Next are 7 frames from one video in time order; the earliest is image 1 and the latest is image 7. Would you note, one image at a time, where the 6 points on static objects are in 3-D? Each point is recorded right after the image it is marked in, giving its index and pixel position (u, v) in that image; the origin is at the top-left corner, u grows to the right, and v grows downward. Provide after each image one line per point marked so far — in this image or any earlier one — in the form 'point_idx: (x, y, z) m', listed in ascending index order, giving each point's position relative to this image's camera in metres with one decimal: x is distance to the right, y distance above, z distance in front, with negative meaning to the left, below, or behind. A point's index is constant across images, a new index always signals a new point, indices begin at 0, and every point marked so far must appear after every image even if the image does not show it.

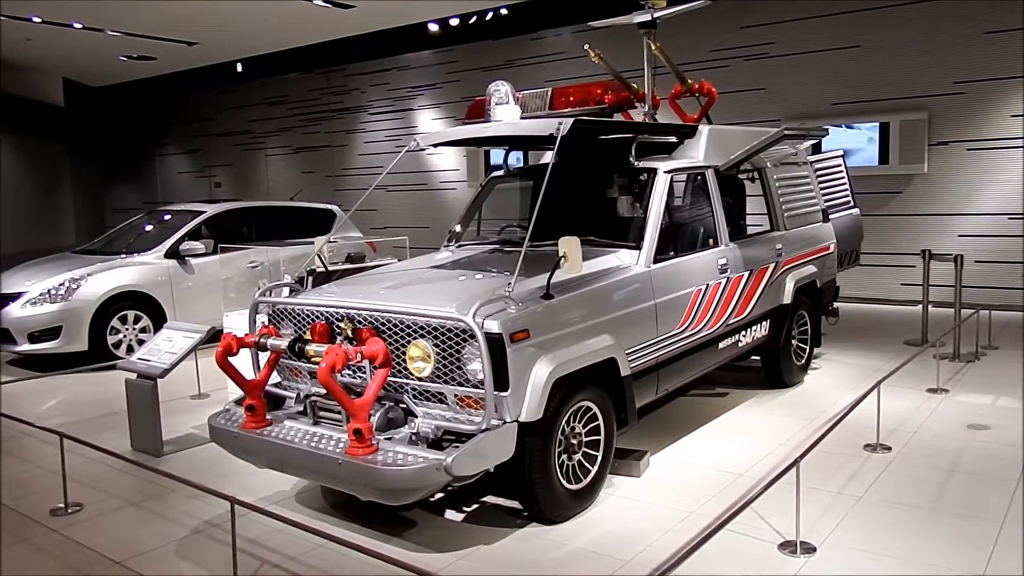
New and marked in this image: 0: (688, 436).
0: (+1.0, -0.9, +4.8) m
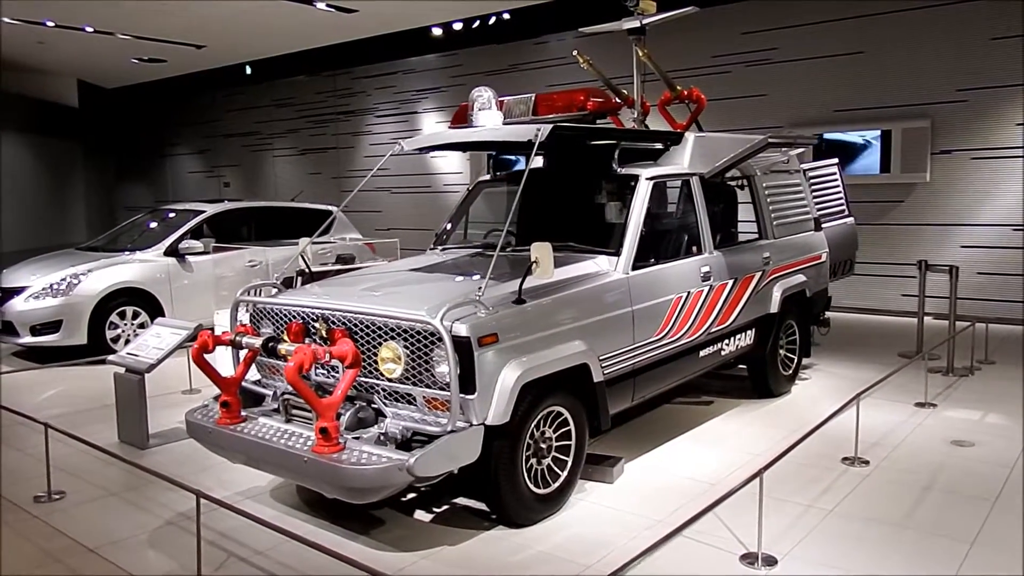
0: (+0.9, -0.9, +4.8) m
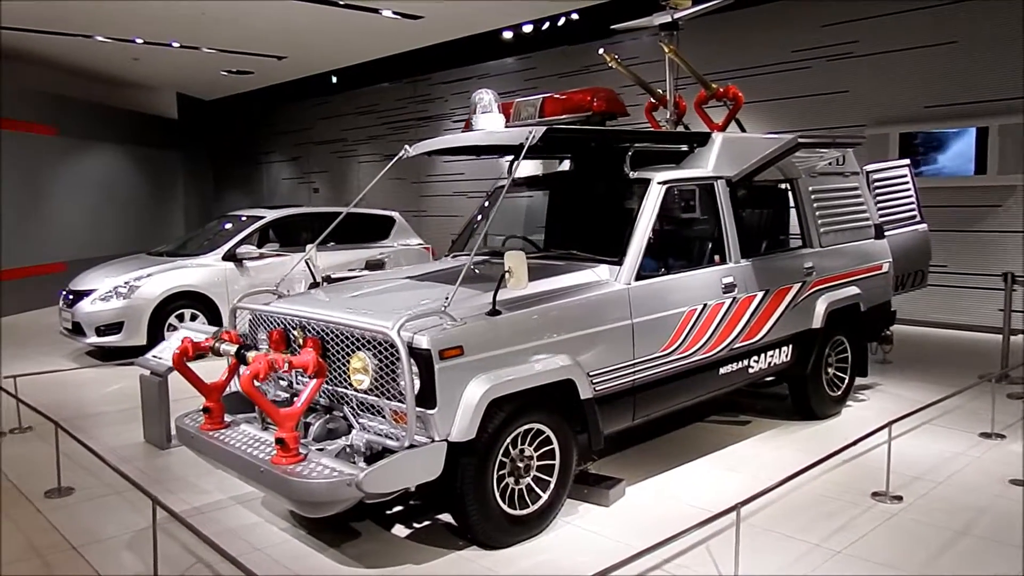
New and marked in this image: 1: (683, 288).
0: (+1.0, -1.0, +4.5) m
1: (+0.9, 0.0, +4.2) m
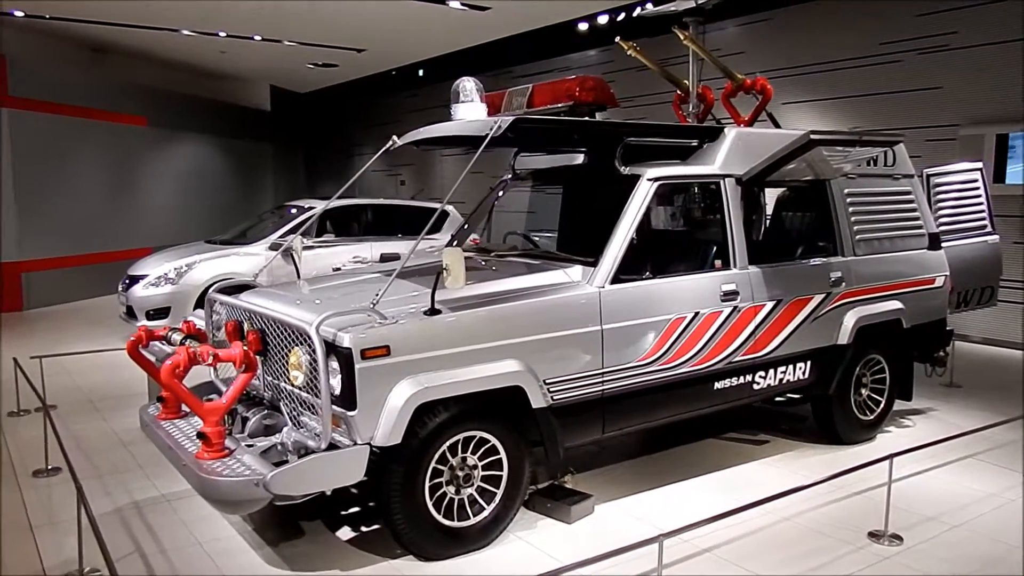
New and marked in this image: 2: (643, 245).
0: (+0.8, -1.0, +4.1) m
1: (+0.8, 0.0, +3.9) m
2: (+0.6, +0.2, +3.9) m
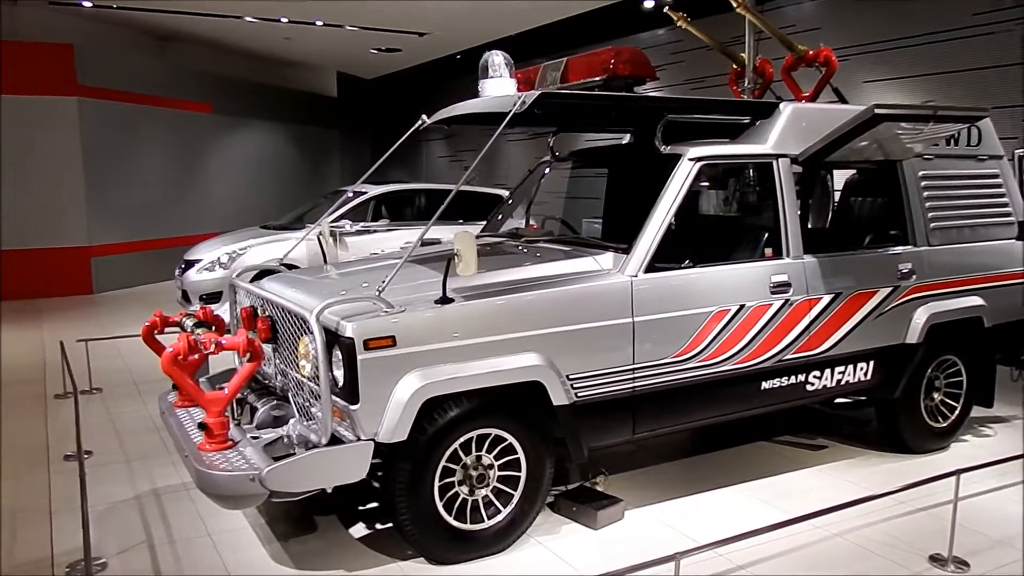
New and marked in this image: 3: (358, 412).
0: (+1.0, -1.0, +3.8) m
1: (+0.9, 0.0, +3.5) m
2: (+0.8, +0.3, +3.6) m
3: (-0.6, -0.4, +2.9) m
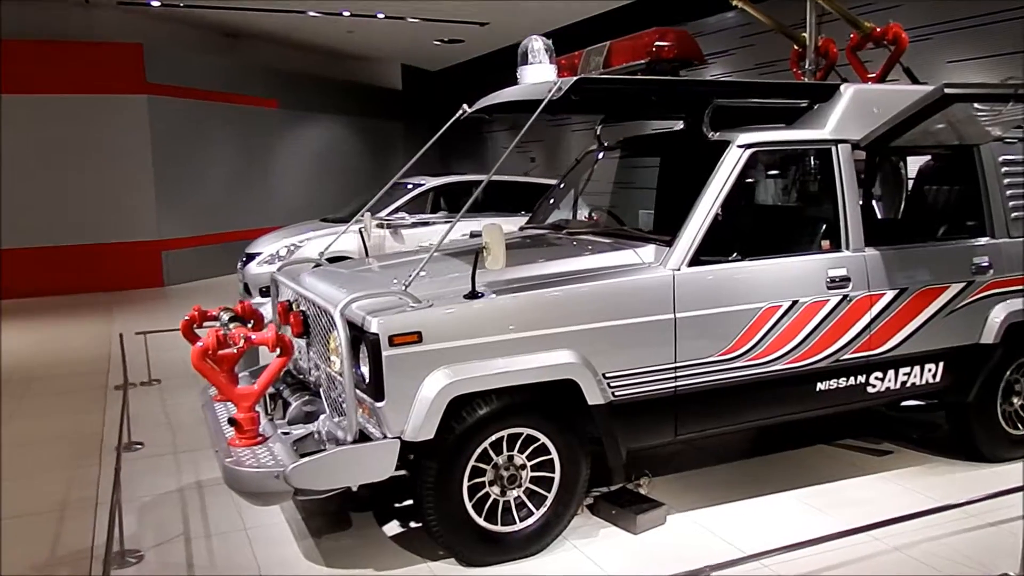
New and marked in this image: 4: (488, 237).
0: (+1.1, -0.9, +3.6) m
1: (+1.0, 0.0, +3.3) m
2: (+0.9, +0.3, +3.4) m
3: (-0.5, -0.4, +2.8) m
4: (-0.1, +0.2, +2.8) m
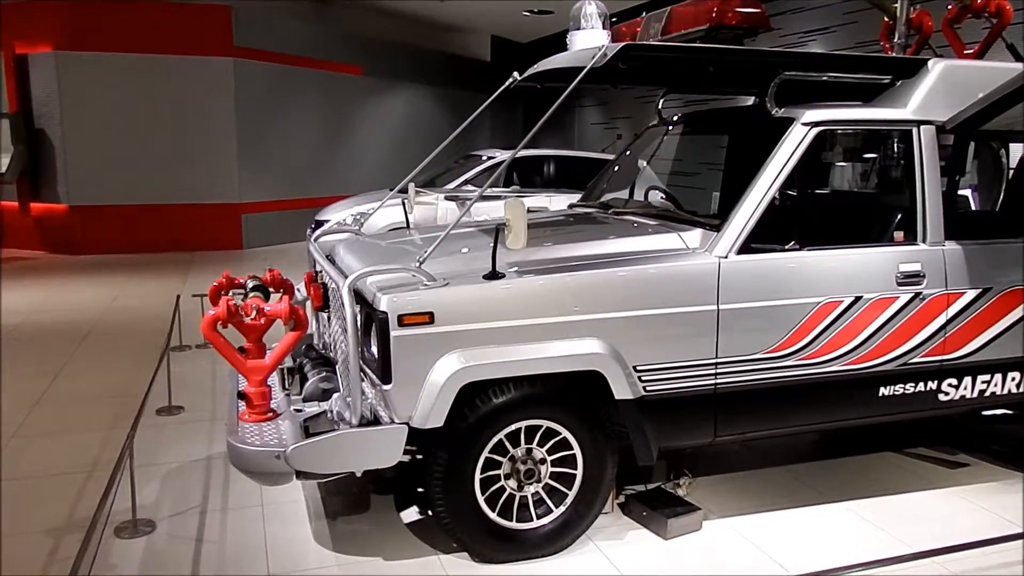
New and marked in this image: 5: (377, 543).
0: (+1.3, -0.9, +3.3) m
1: (+1.2, +0.1, +3.0) m
2: (+1.1, +0.3, +3.1) m
3: (-0.4, -0.3, +2.7) m
4: (0.0, +0.2, +2.6) m
5: (-0.5, -1.0, +3.0) m
